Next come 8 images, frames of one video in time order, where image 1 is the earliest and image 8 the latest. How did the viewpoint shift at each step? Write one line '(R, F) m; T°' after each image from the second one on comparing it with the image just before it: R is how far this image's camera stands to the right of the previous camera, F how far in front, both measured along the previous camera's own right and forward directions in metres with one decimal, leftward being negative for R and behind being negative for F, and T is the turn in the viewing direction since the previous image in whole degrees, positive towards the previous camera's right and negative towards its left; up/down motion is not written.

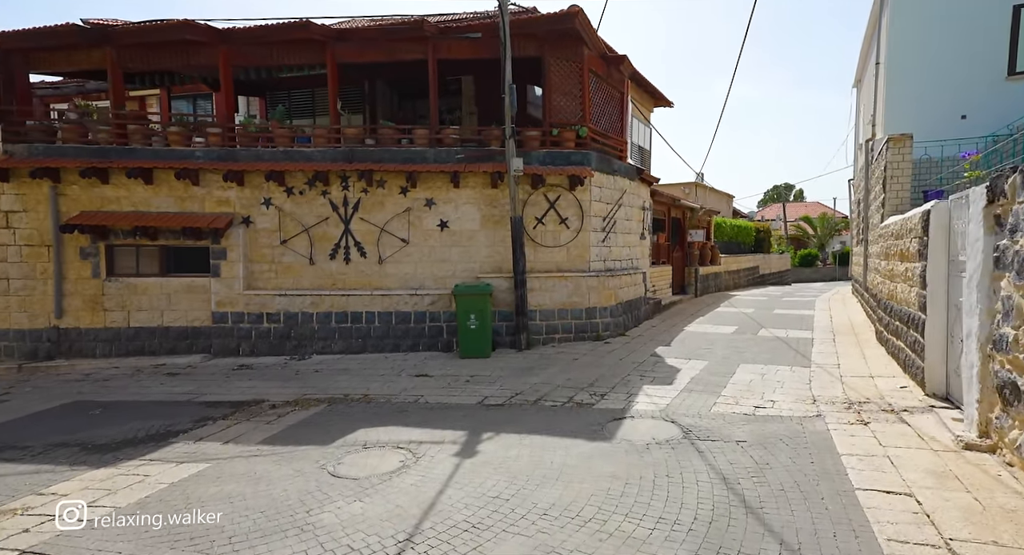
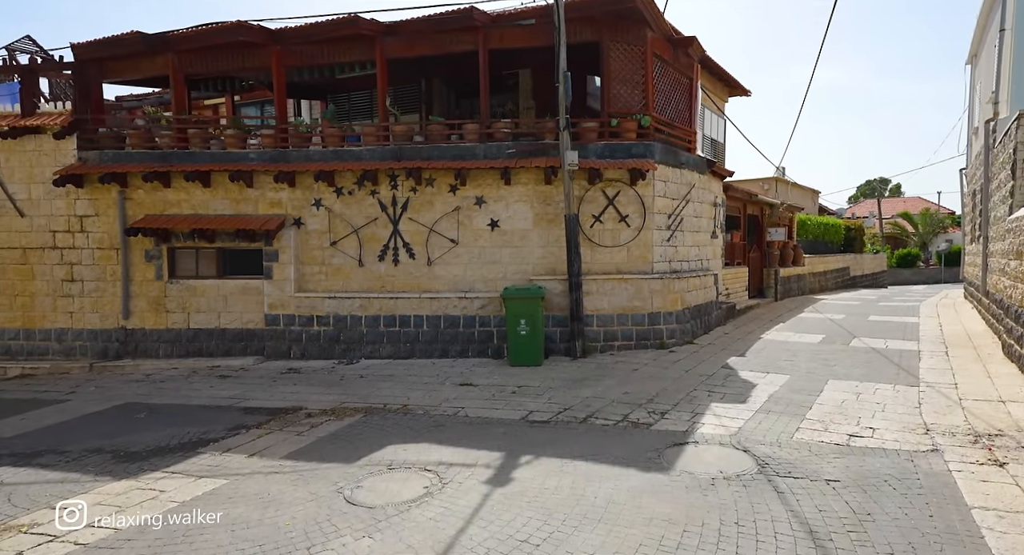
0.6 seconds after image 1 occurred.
(+0.2, +0.9) m; -6°
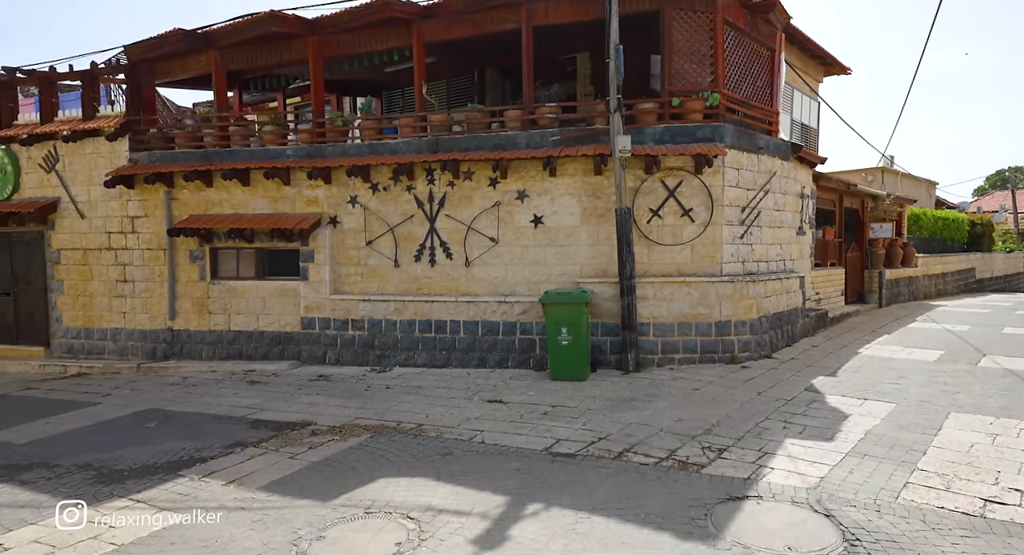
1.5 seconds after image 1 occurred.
(+0.5, +1.3) m; -7°
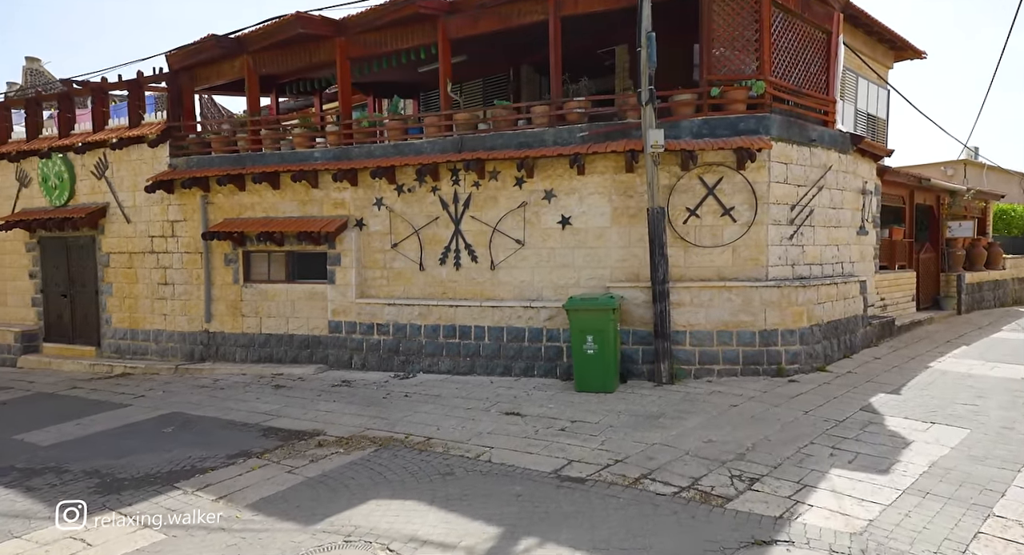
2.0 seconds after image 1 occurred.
(+0.4, +0.5) m; -5°
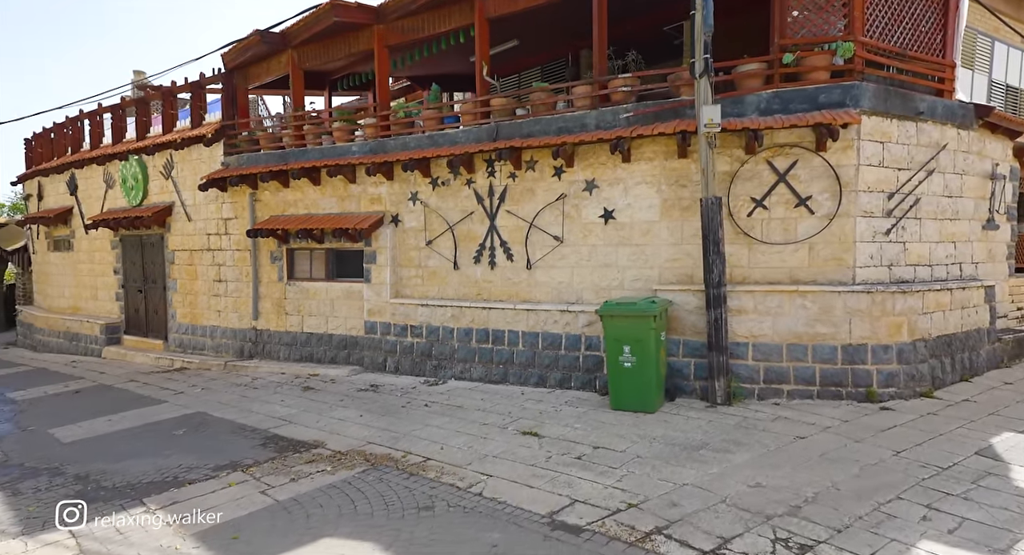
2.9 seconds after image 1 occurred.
(+0.6, +1.0) m; -7°
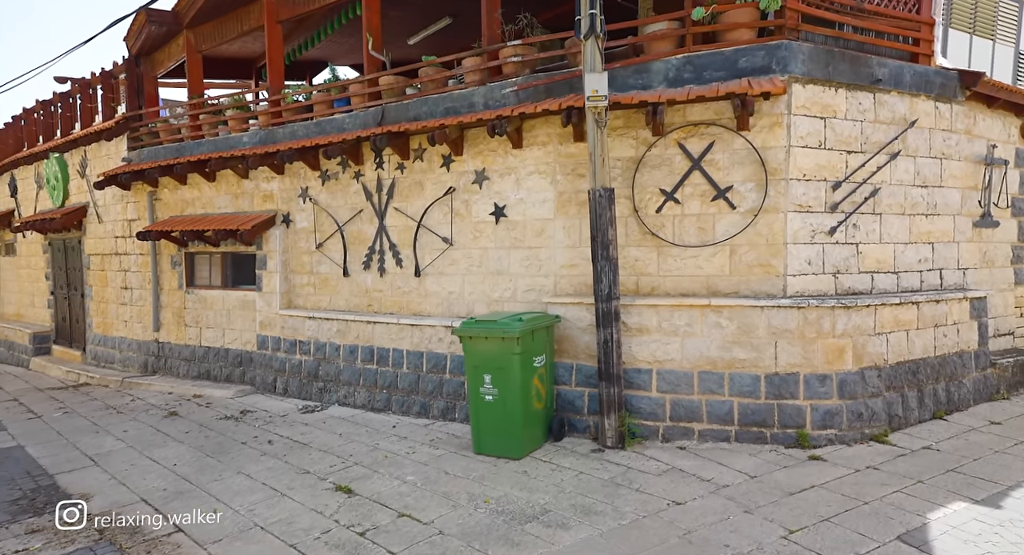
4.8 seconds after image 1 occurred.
(+1.5, +1.5) m; -1°
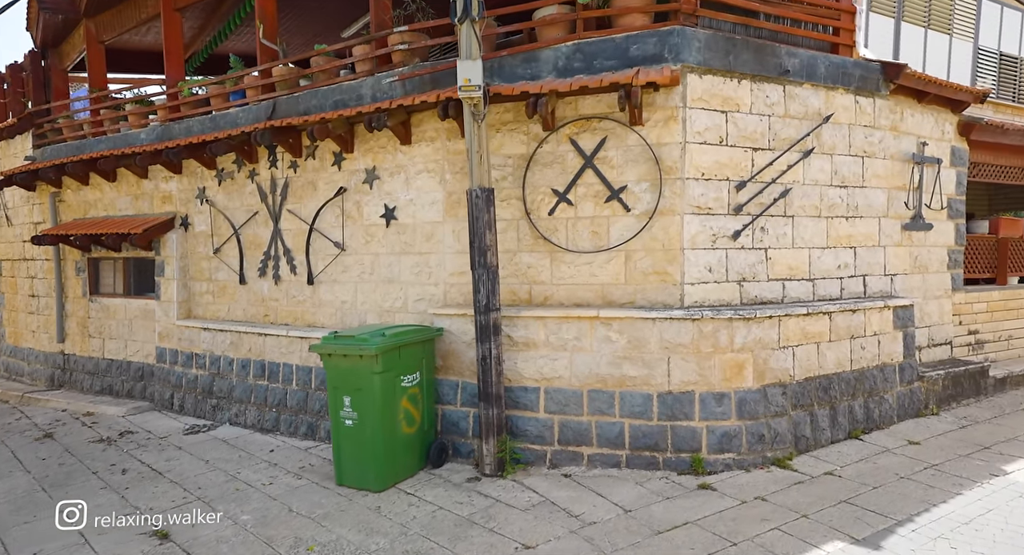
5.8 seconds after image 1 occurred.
(+0.8, +0.6) m; +1°
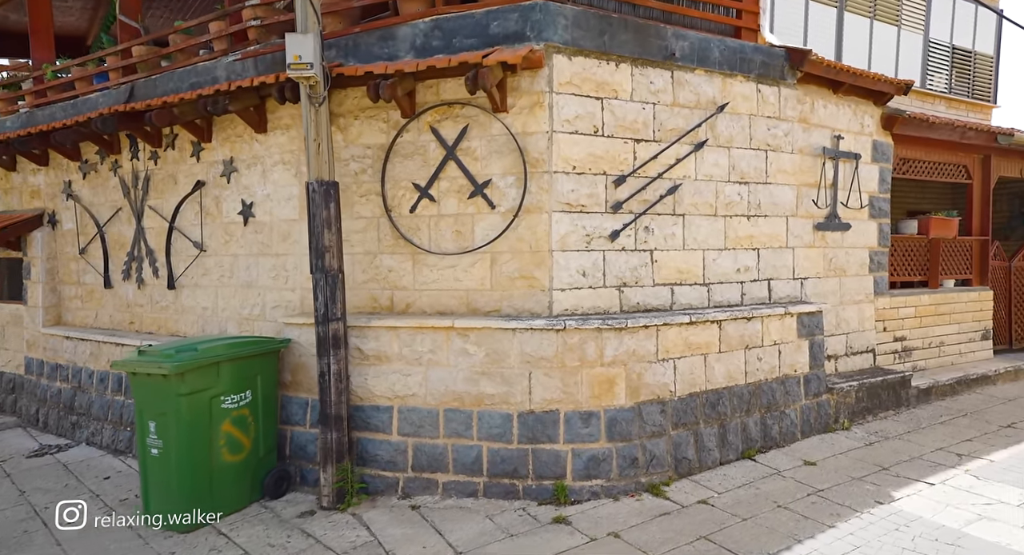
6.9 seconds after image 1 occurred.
(+0.9, +0.6) m; +2°
